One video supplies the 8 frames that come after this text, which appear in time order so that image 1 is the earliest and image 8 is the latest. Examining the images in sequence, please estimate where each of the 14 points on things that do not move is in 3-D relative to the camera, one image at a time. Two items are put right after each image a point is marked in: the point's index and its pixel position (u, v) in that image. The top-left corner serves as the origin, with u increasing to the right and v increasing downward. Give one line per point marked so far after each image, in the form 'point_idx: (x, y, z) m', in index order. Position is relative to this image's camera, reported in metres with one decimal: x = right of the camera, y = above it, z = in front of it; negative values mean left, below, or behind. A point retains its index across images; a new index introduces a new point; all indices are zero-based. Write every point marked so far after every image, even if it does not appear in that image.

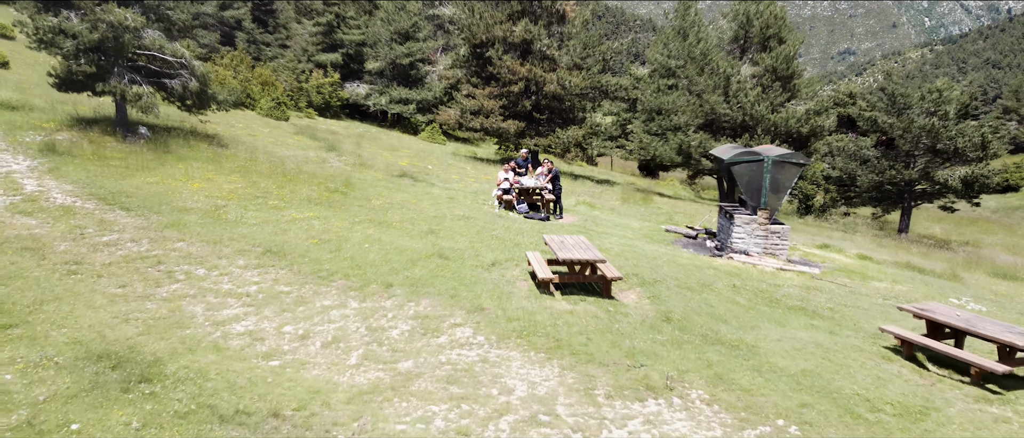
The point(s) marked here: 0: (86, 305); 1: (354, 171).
0: (-3.1, -0.6, +6.1) m
1: (-2.7, +0.8, +13.8) m
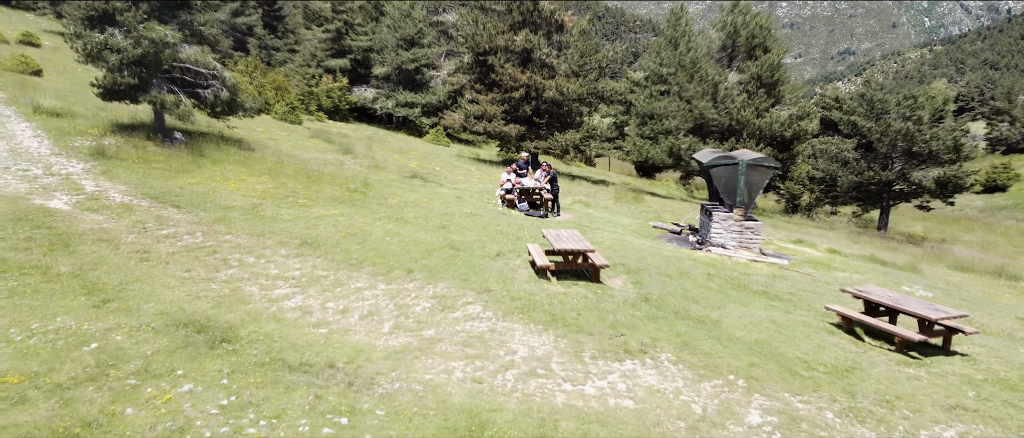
0: (-3.1, -0.6, +7.3) m
1: (-2.7, +0.9, +15.1) m
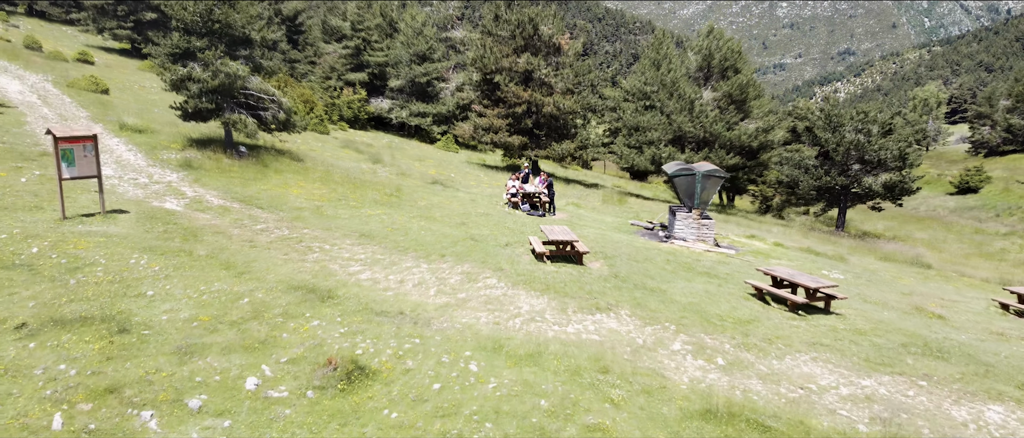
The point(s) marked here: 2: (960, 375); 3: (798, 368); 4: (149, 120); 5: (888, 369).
0: (-3.0, -0.6, +10.3) m
1: (-2.6, +0.9, +18.0) m
2: (+4.7, -1.6, +8.6) m
3: (+2.9, -1.4, +8.4) m
4: (-8.5, +2.3, +19.0) m
5: (+3.9, -1.5, +8.4) m
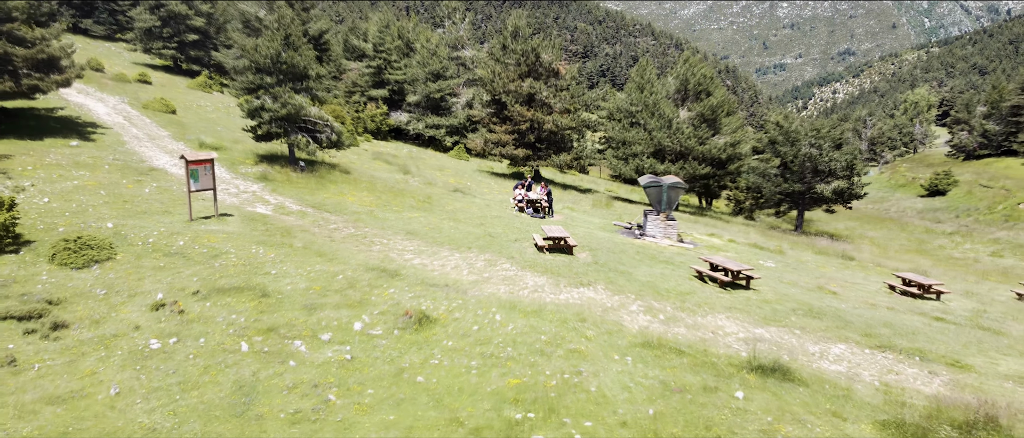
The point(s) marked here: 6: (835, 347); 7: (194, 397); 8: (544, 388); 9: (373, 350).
0: (-2.9, -0.6, +14.3) m
1: (-2.4, +0.9, +22.1) m
2: (+4.8, -1.6, +12.6) m
3: (+3.1, -1.5, +12.4) m
4: (-8.3, +2.3, +23.0) m
5: (+4.1, -1.6, +12.5) m
6: (+4.6, -1.8, +11.5) m
7: (-3.7, -2.1, +9.5) m
8: (+0.4, -2.0, +9.4) m
9: (-1.8, -1.7, +10.6) m
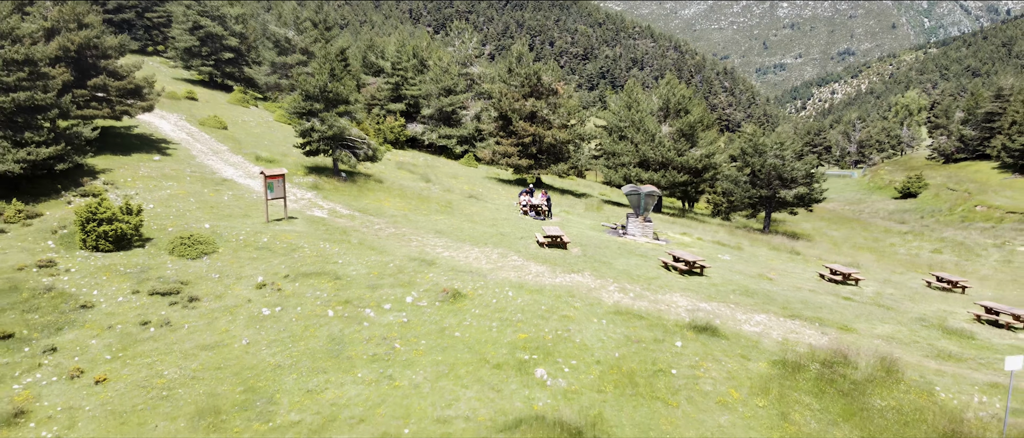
0: (-2.7, -0.6, +18.5) m
1: (-2.2, +0.8, +26.3) m
2: (+5.0, -1.7, +16.8) m
3: (+3.2, -1.5, +16.6) m
4: (-8.2, +2.3, +27.2) m
5: (+4.3, -1.6, +16.6) m
6: (+4.8, -1.9, +15.6) m
7: (-3.6, -2.1, +13.7) m
8: (+0.5, -2.0, +13.6) m
9: (-1.6, -1.8, +14.8) m
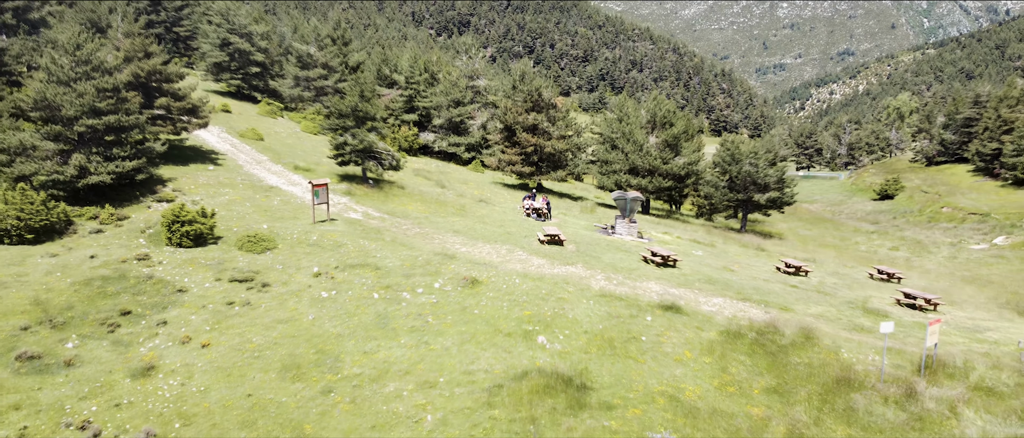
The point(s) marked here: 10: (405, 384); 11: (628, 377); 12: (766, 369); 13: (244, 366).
0: (-2.5, -0.7, +22.4) m
1: (-2.1, +0.8, +30.1) m
2: (+5.2, -1.7, +20.6) m
3: (+3.4, -1.6, +20.5) m
4: (-8.0, +2.2, +31.1) m
5: (+4.4, -1.7, +20.5) m
6: (+4.9, -1.9, +19.5) m
7: (-3.4, -2.2, +17.6) m
8: (+0.7, -2.1, +17.5) m
9: (-1.5, -1.8, +18.7) m
10: (-2.0, -3.0, +14.8) m
11: (+2.2, -2.9, +14.8) m
12: (+4.8, -2.8, +15.2) m
13: (-5.3, -2.9, +15.8) m
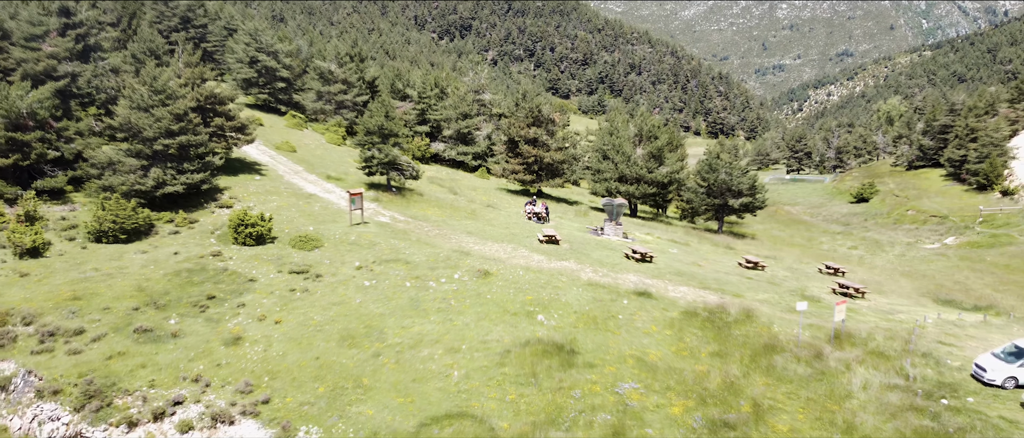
0: (-2.4, -0.8, +27.0) m
1: (-1.9, +0.7, +34.8) m
2: (+5.3, -1.9, +25.3) m
3: (+3.5, -1.7, +25.1) m
4: (-7.8, +2.1, +35.7) m
5: (+4.6, -1.8, +25.1) m
6: (+5.1, -2.0, +24.1) m
7: (-3.3, -2.3, +22.2) m
8: (+0.9, -2.2, +22.1) m
9: (-1.3, -1.9, +23.3) m
10: (-1.8, -3.2, +19.4) m
11: (+2.3, -3.0, +19.4) m
12: (+5.0, -3.0, +19.9) m
13: (-5.1, -3.0, +20.4) m
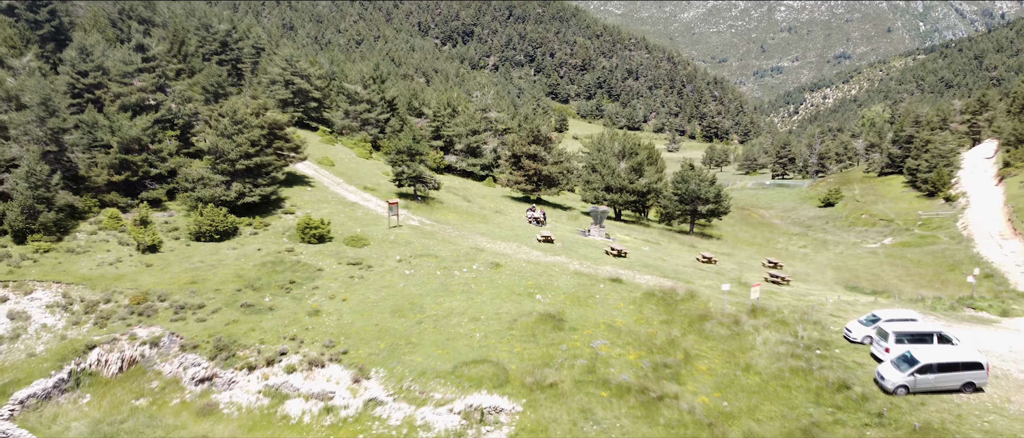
0: (-2.2, -1.0, +34.5) m
1: (-1.7, +0.5, +42.2) m
2: (+5.5, -2.1, +32.7) m
3: (+3.7, -1.9, +32.5) m
4: (-7.6, +1.9, +43.2) m
5: (+4.7, -2.0, +32.6) m
6: (+5.3, -2.2, +31.6) m
7: (-3.1, -2.5, +29.7) m
8: (+1.0, -2.4, +29.5) m
9: (-1.2, -2.1, +30.7) m
10: (-1.7, -3.3, +26.9) m
11: (+2.5, -3.2, +26.9) m
12: (+5.1, -3.1, +27.3) m
13: (-4.9, -3.1, +27.8) m
